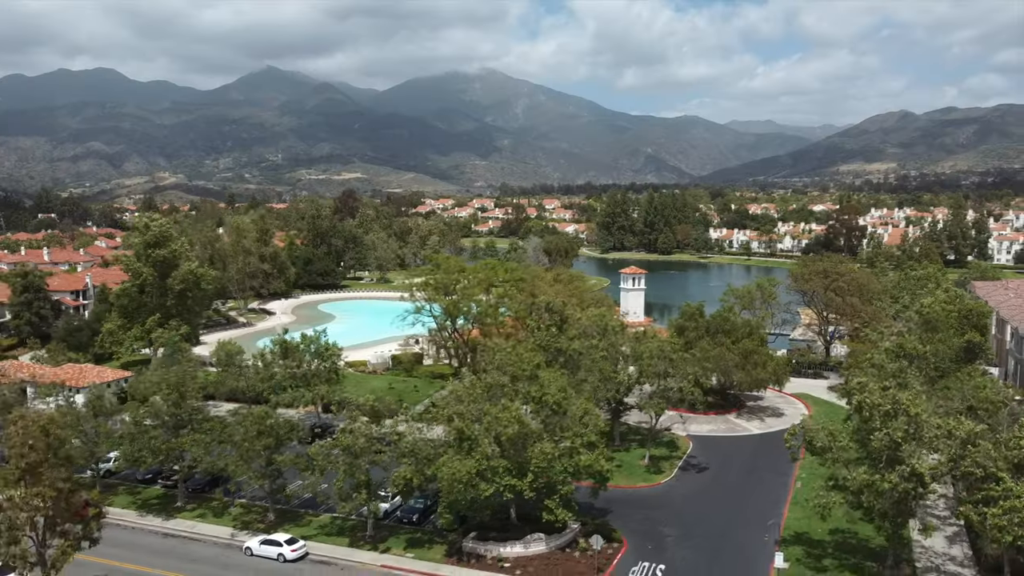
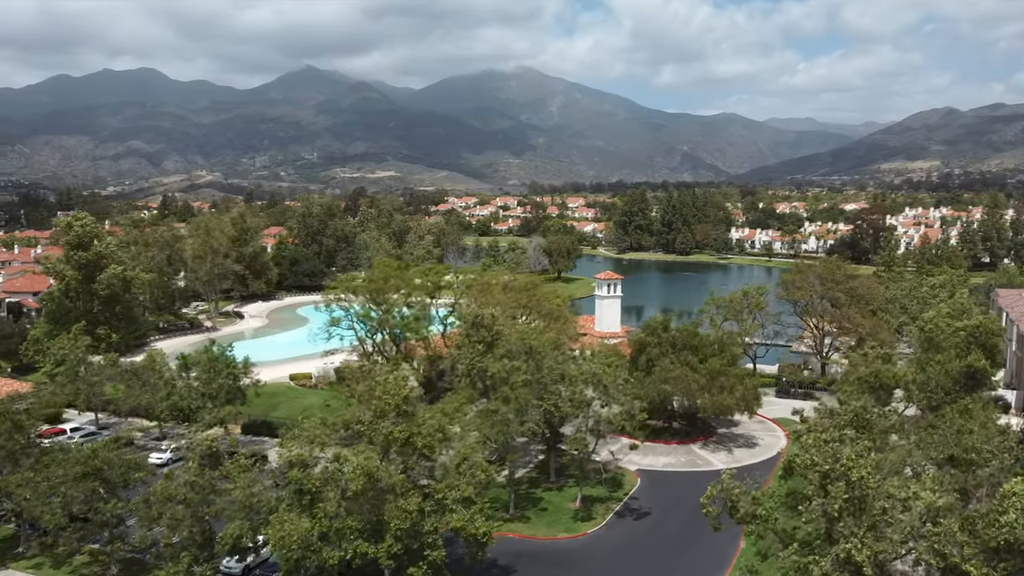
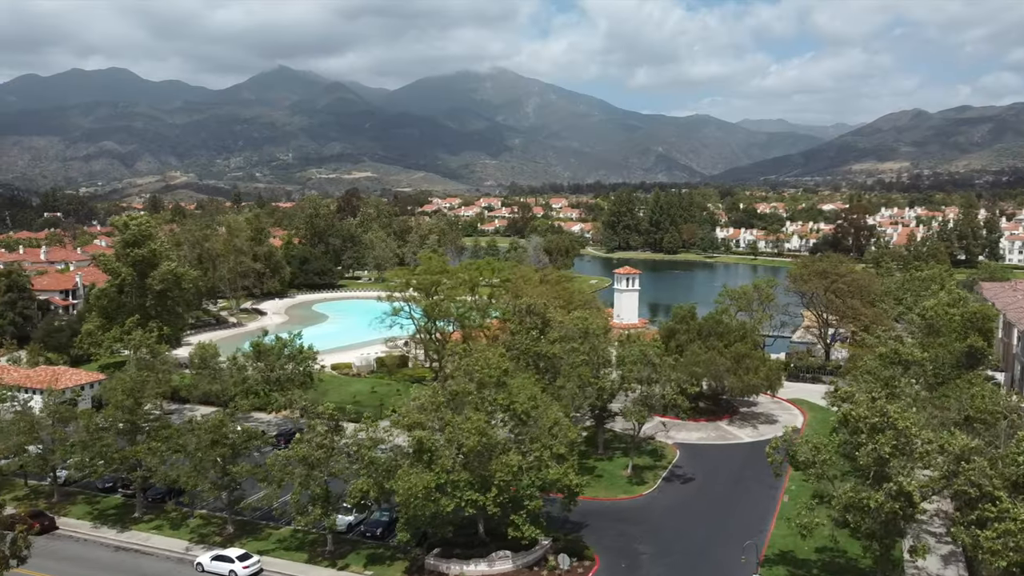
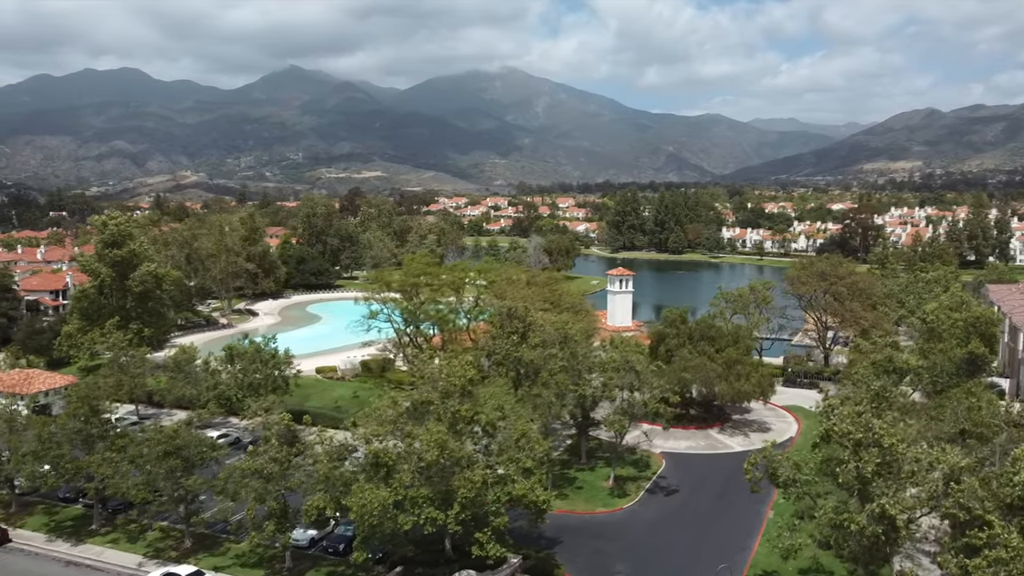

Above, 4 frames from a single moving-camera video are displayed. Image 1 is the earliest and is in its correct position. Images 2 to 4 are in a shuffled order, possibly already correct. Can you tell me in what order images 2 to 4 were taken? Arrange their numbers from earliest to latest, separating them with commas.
3, 4, 2
